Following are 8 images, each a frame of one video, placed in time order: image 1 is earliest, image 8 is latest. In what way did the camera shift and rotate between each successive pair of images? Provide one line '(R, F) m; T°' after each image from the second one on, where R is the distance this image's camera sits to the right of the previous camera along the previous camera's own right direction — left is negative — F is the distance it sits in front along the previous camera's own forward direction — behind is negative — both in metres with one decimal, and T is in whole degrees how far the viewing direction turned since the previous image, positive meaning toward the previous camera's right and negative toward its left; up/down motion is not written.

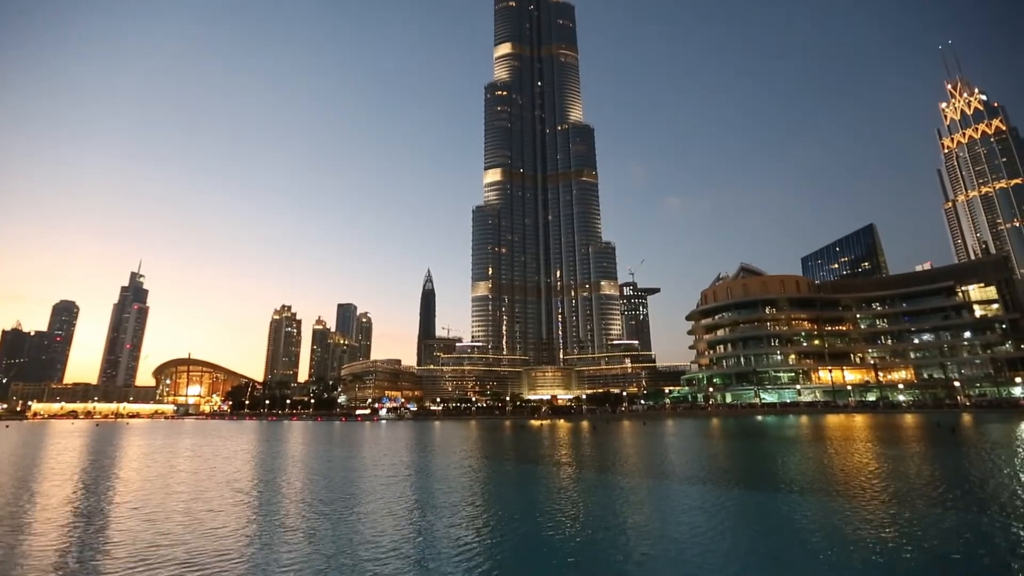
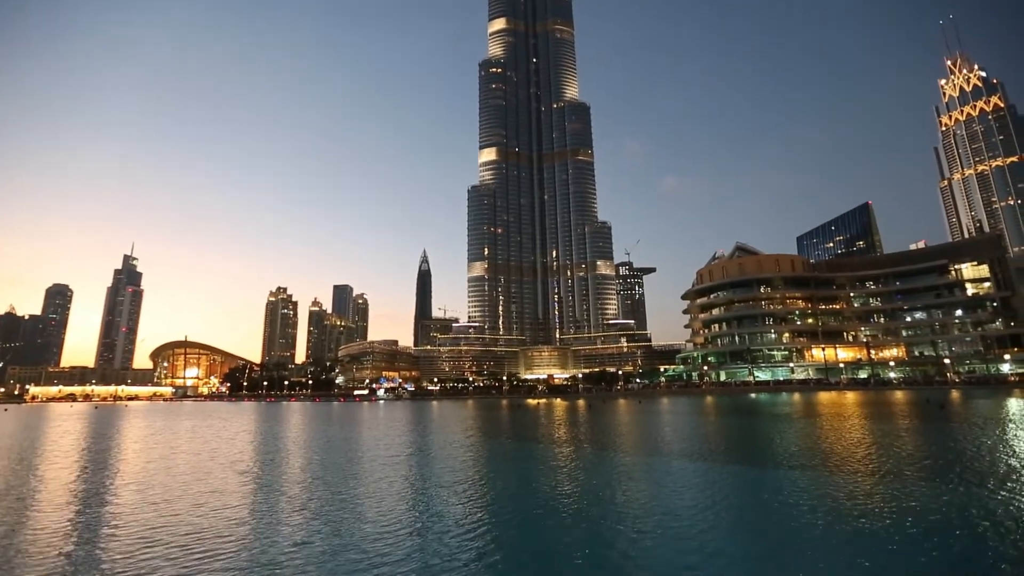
(-0.1, 0.0) m; 0°
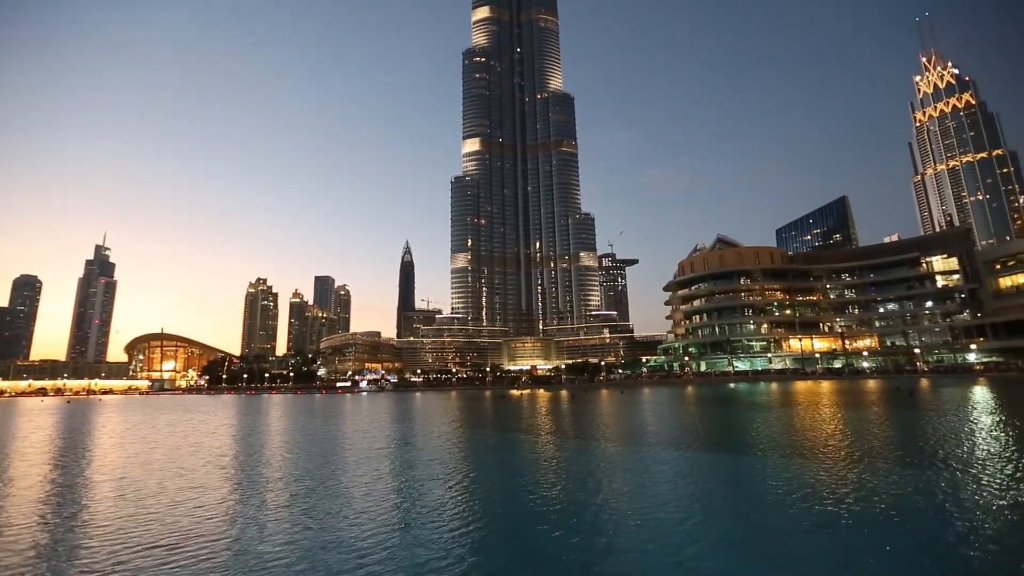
(-0.1, +0.2) m; +2°
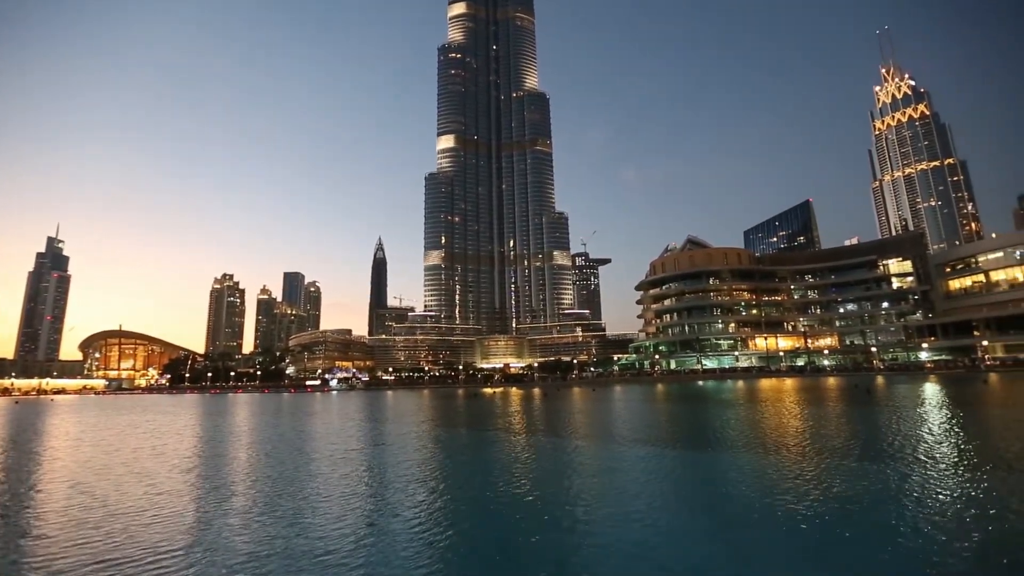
(-0.1, +0.3) m; +3°
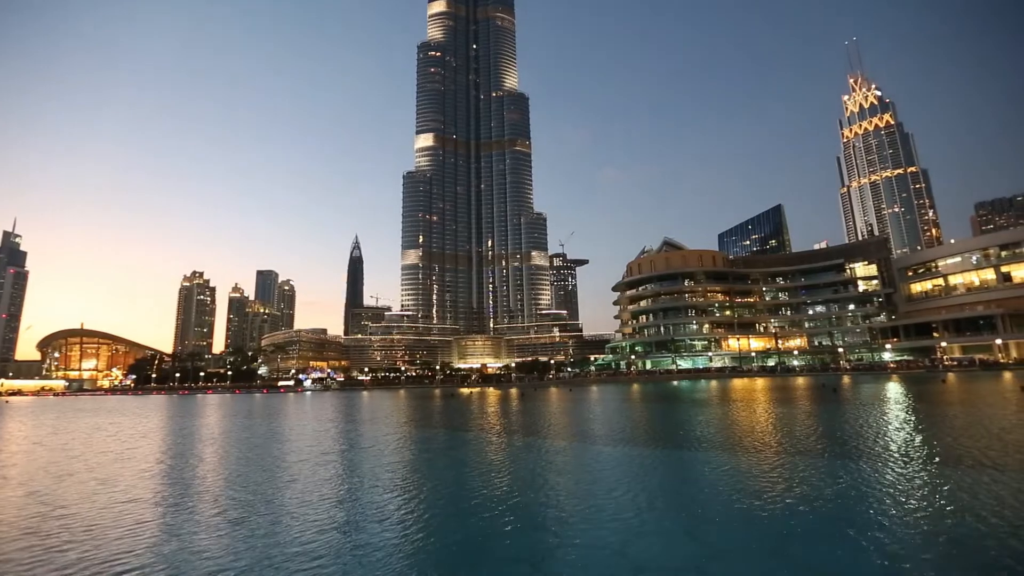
(-0.1, +0.2) m; +2°
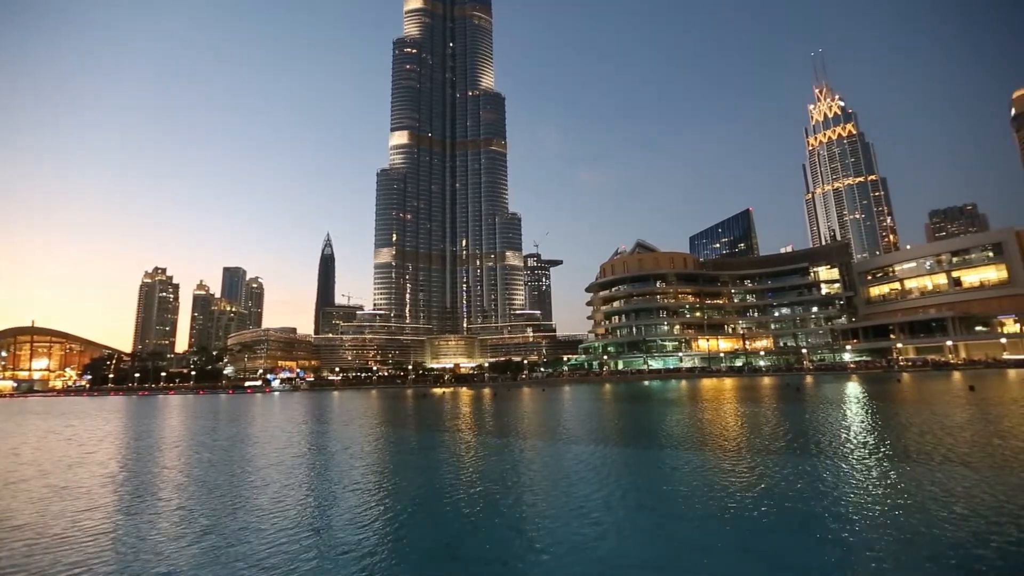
(-0.1, +0.3) m; +3°
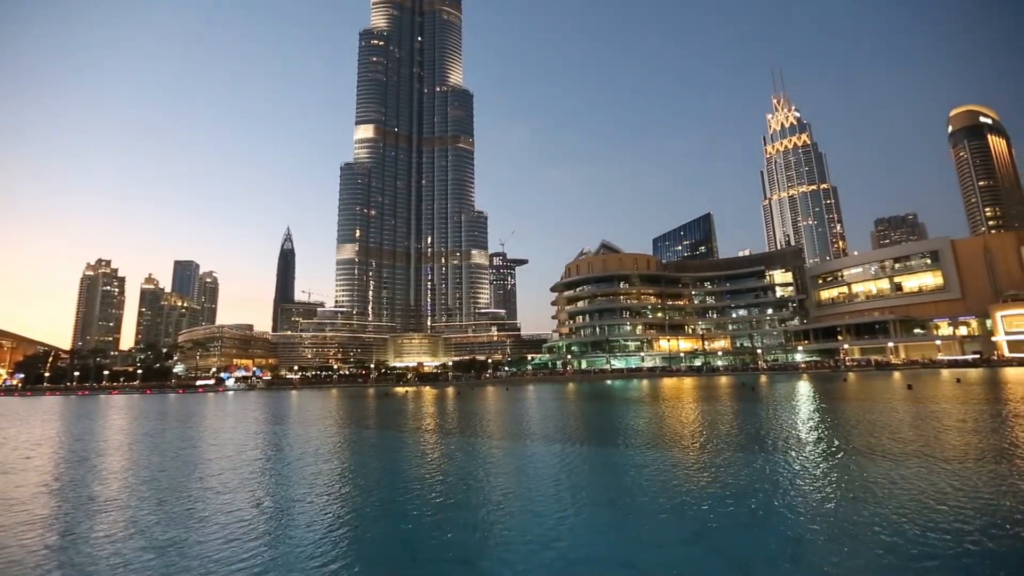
(-0.1, +0.5) m; +4°
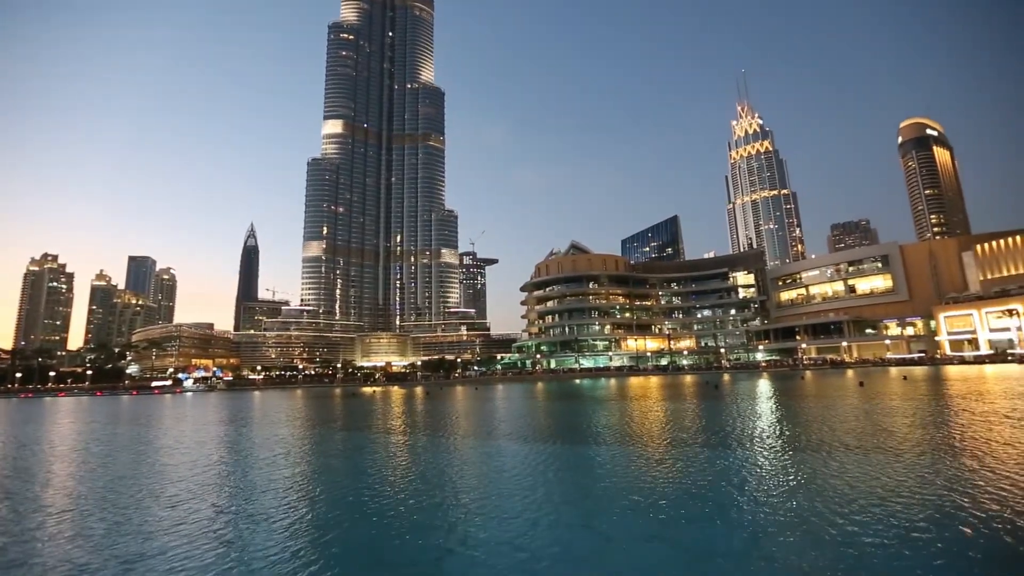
(-0.1, +0.4) m; +3°
